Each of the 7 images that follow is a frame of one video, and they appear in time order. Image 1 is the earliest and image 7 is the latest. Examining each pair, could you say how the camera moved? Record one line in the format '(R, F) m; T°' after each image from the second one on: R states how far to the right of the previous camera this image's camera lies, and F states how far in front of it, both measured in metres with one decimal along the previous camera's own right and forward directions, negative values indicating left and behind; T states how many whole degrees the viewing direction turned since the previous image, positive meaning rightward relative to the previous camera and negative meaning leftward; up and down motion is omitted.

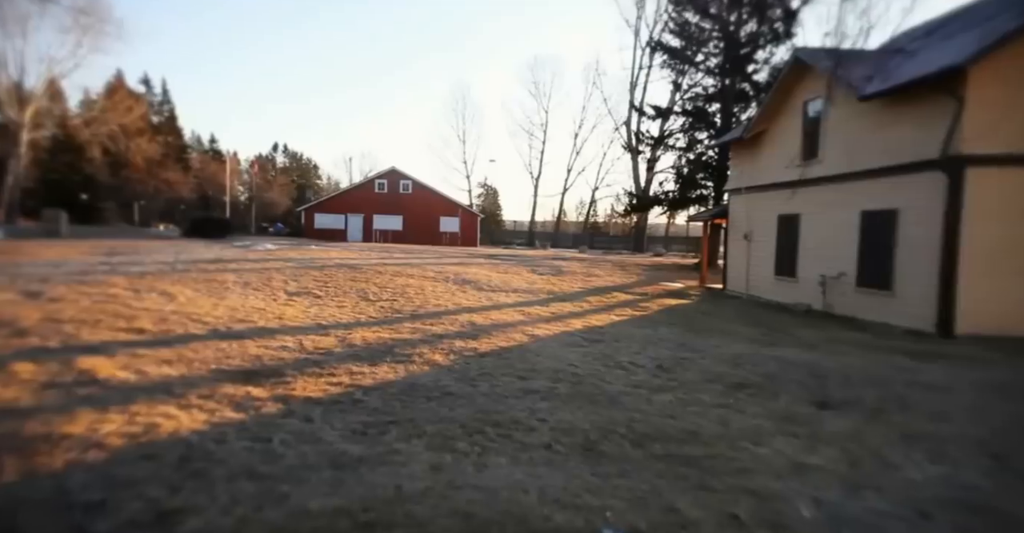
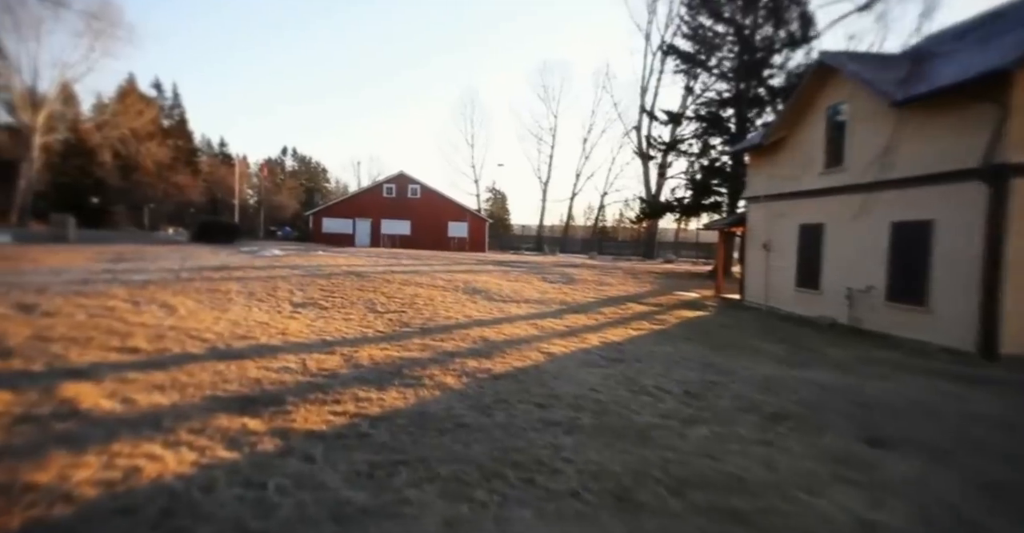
(-0.1, +0.4) m; -1°
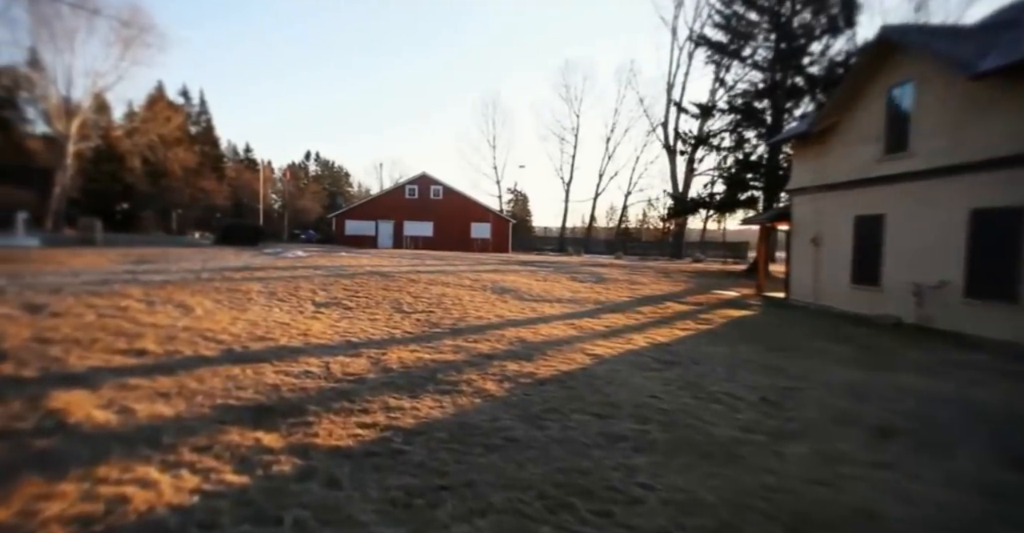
(-0.3, +0.7) m; -2°
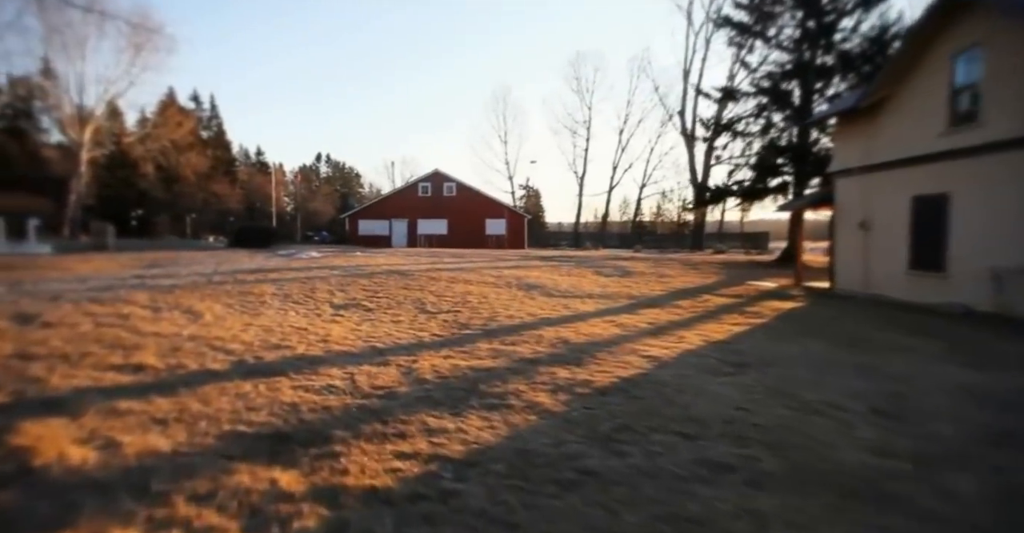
(-0.4, +0.7) m; -1°
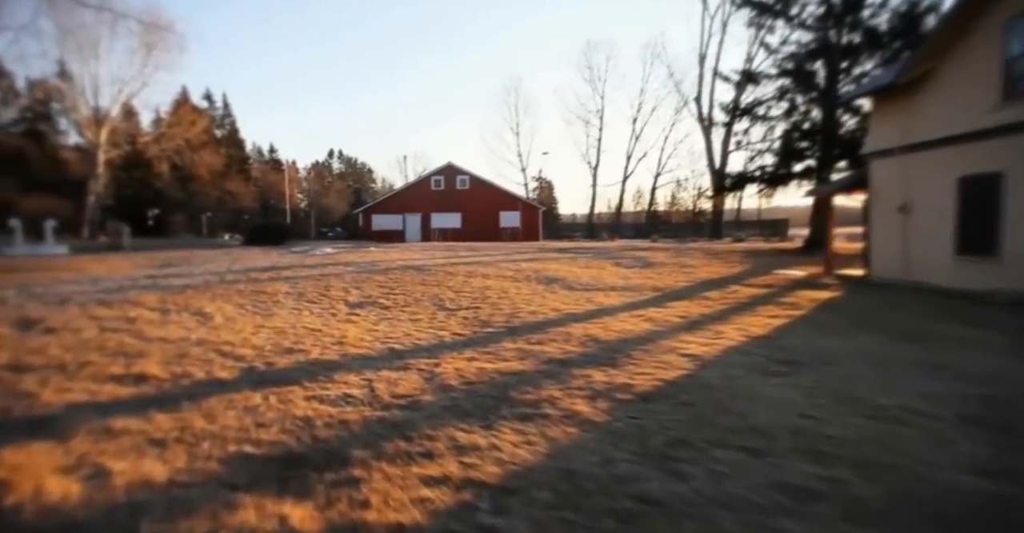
(-0.2, +0.4) m; -2°
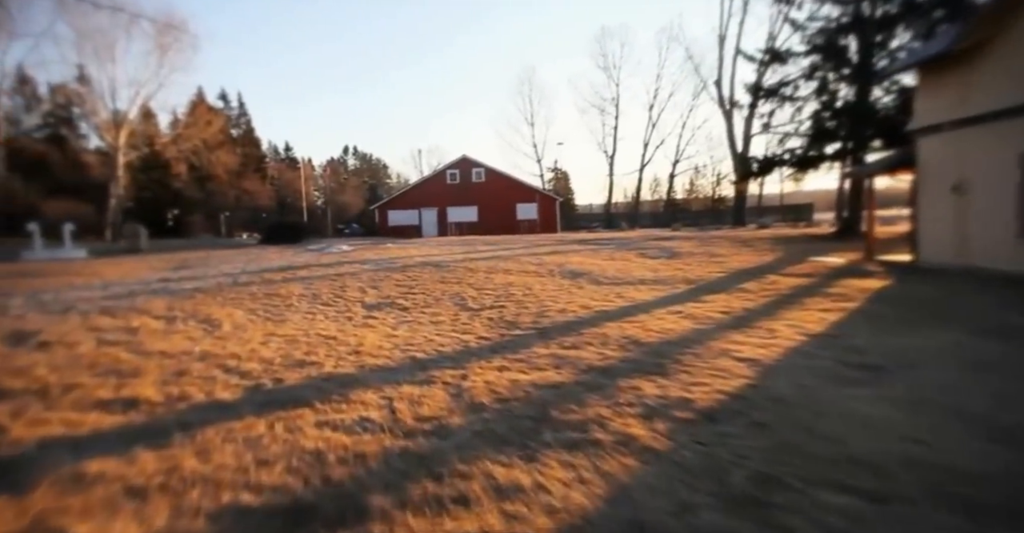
(-0.2, +0.6) m; -2°
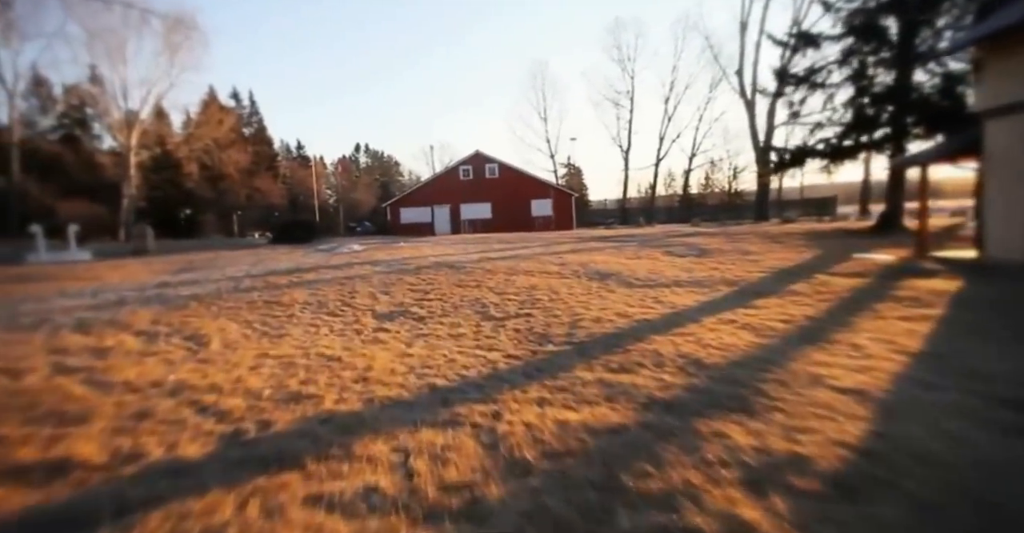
(-0.2, +0.9) m; -1°
